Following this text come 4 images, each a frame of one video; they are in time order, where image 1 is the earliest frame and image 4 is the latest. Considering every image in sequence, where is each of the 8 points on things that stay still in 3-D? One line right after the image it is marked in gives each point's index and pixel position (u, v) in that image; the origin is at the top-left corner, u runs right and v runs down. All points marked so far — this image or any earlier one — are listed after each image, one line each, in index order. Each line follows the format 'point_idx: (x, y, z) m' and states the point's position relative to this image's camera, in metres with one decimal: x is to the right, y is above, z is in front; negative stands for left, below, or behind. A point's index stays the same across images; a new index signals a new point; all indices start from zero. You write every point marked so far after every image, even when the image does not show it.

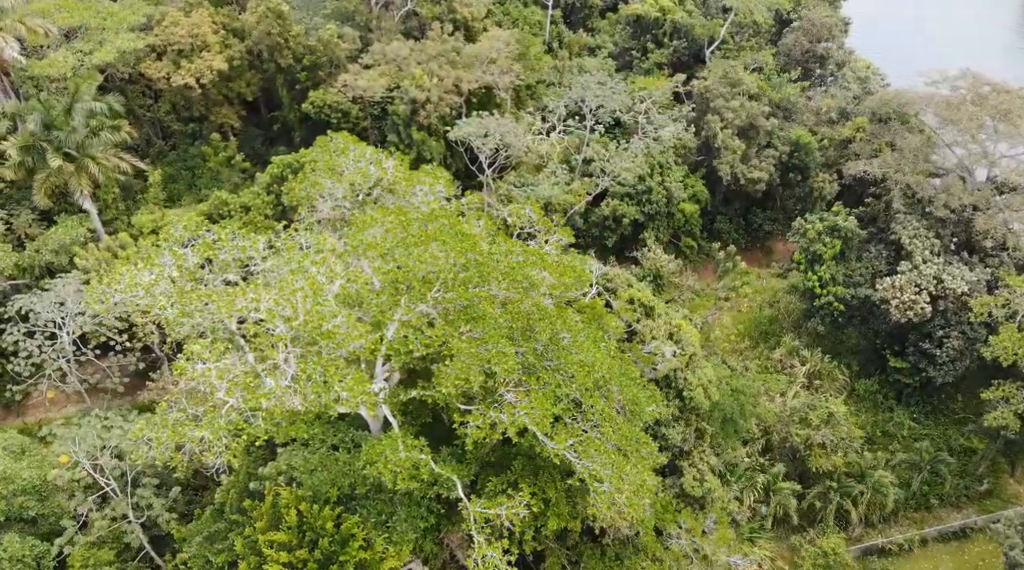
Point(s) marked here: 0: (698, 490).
0: (+4.6, -5.1, +19.9) m
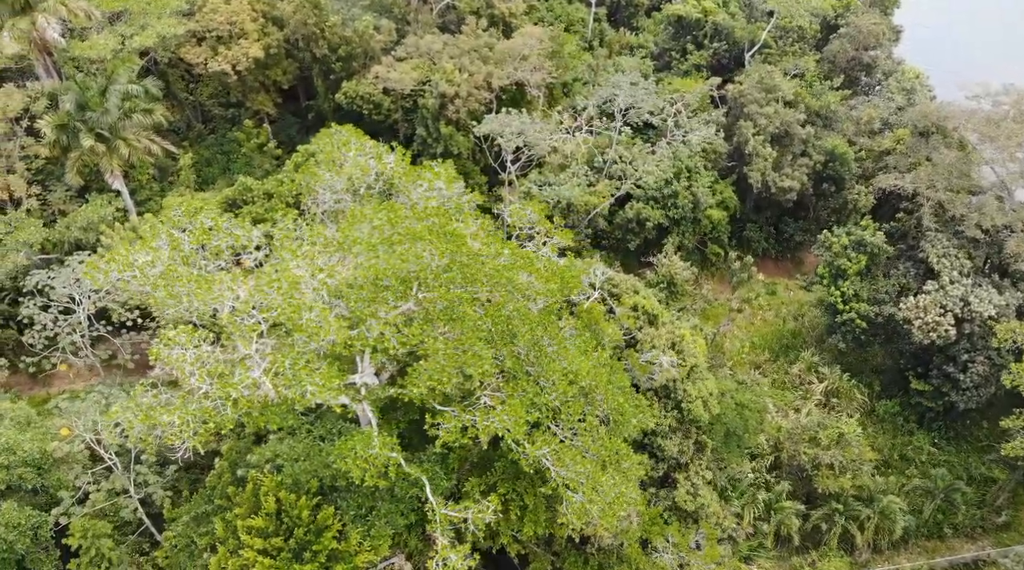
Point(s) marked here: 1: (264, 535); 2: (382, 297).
0: (+4.4, -5.4, +19.6) m
1: (-4.8, -4.9, +15.5) m
2: (-2.4, -0.2, +14.5) m
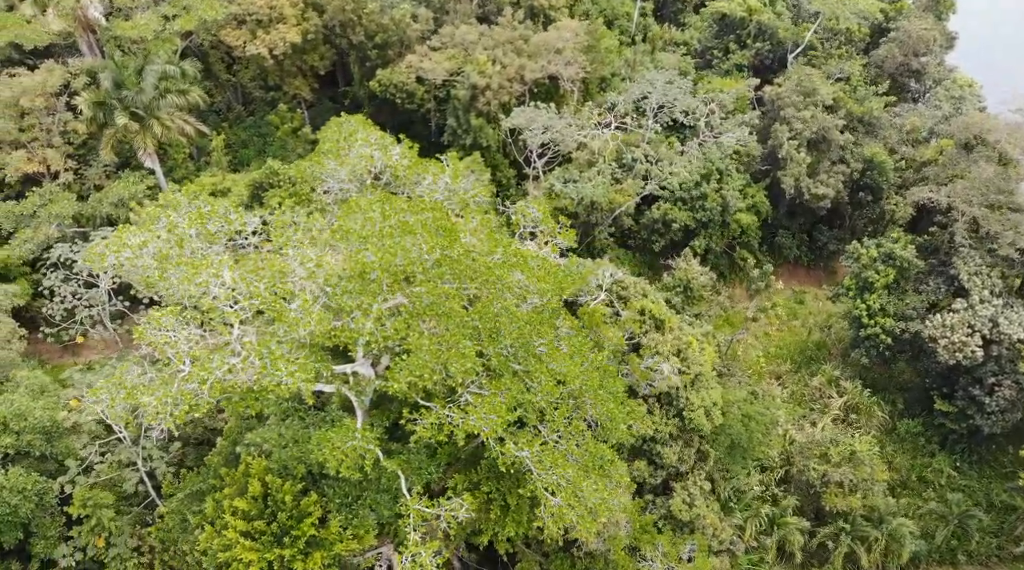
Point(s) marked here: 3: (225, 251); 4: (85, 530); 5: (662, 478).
0: (+4.2, -5.5, +19.2) m
1: (-5.2, -4.6, +15.7) m
2: (-2.6, -0.1, +14.5) m
3: (-6.5, +0.7, +17.7) m
4: (-10.4, -5.9, +19.5) m
5: (+3.7, -4.7, +19.6) m
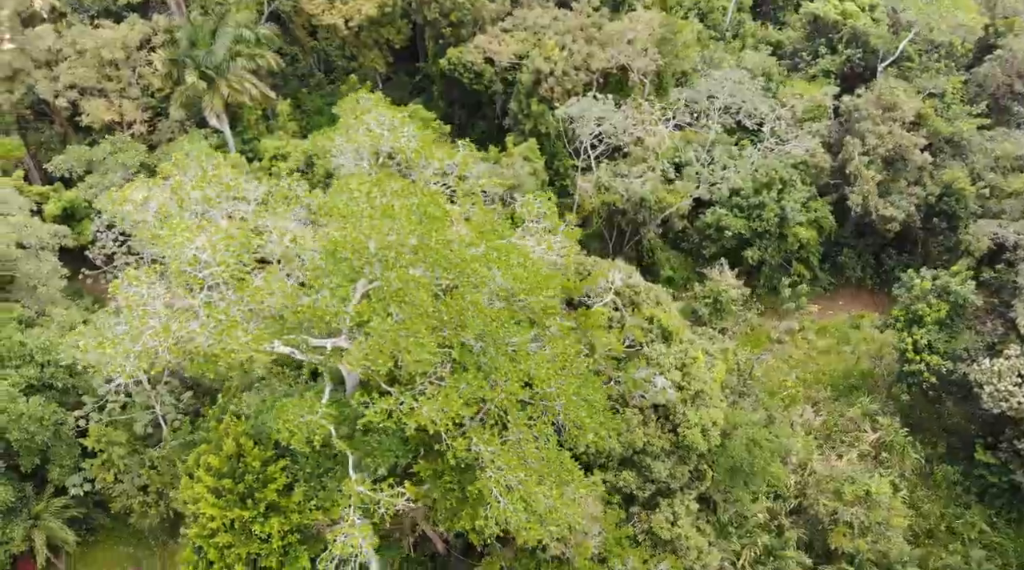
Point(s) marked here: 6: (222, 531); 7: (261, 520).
0: (+3.6, -5.8, +18.7) m
1: (-6.0, -3.9, +16.2) m
2: (-3.1, +0.3, +14.6) m
3: (-6.5, +1.6, +18.2) m
4: (-10.8, -4.6, +20.6) m
5: (+3.3, -5.0, +19.1) m
6: (-5.8, -4.9, +16.0) m
7: (-5.0, -4.7, +15.9) m
